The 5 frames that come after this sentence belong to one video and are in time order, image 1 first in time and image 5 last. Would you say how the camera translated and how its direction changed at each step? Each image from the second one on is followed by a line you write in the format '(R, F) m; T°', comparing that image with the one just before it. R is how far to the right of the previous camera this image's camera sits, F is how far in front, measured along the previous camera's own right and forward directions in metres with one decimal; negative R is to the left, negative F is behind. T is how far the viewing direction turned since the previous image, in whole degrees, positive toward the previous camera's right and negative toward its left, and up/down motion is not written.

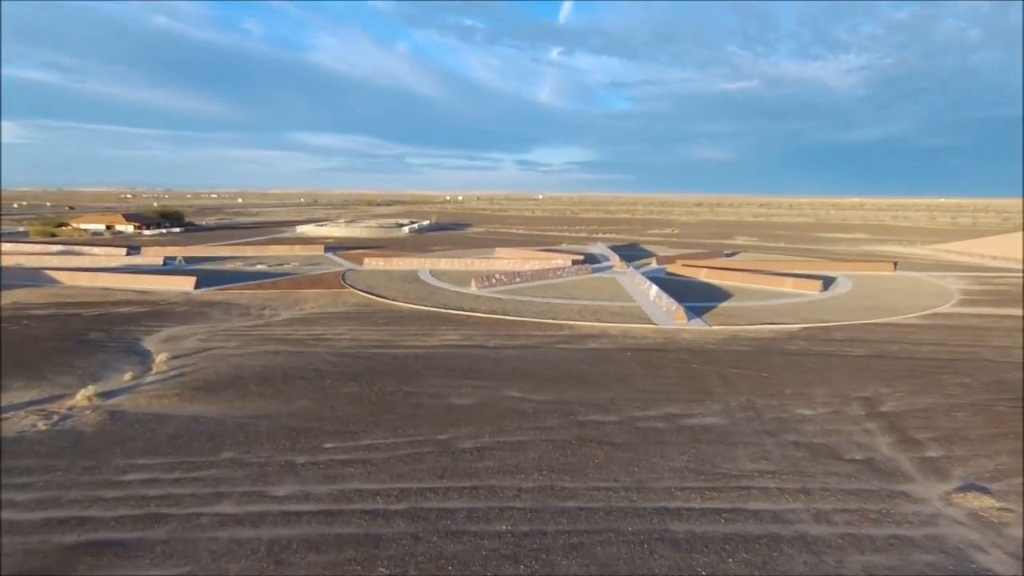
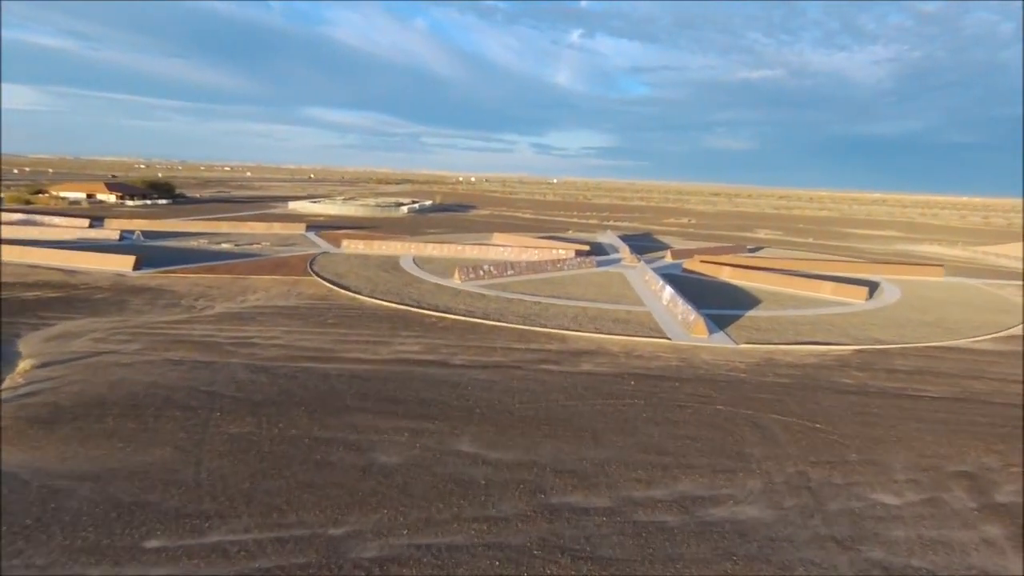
(+0.9, +4.5) m; -1°
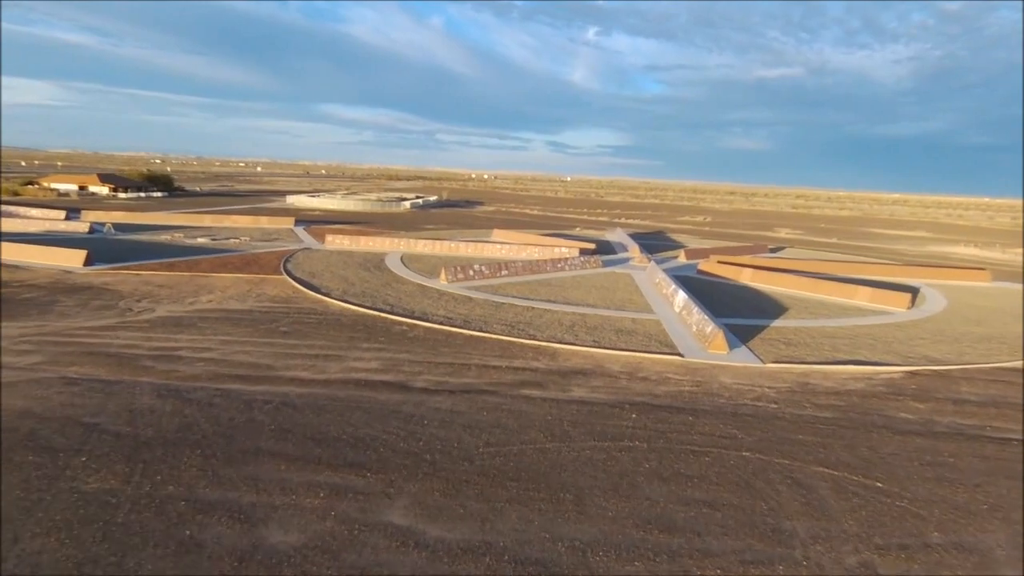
(+0.8, +3.0) m; -1°
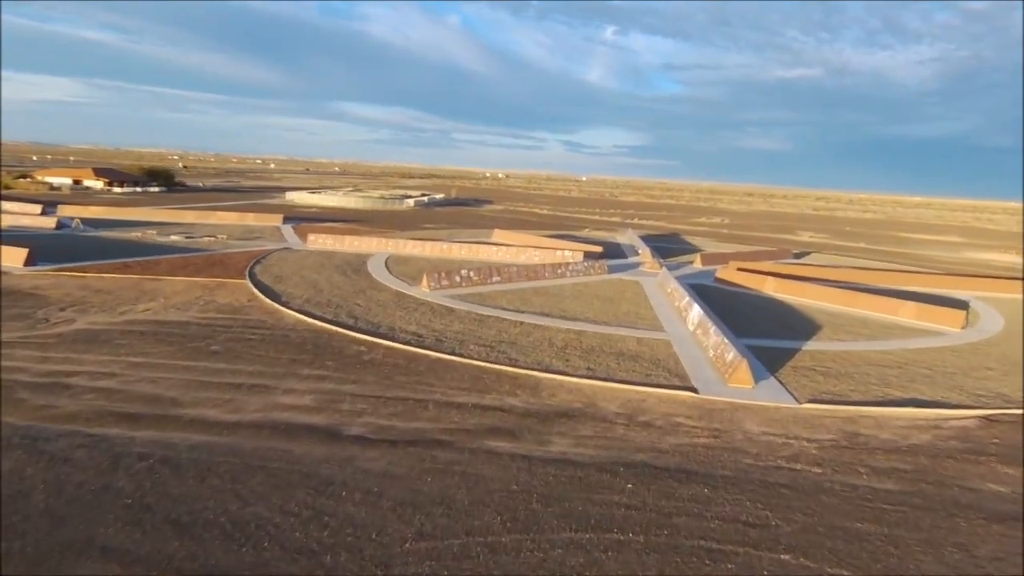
(+0.8, +2.9) m; -1°
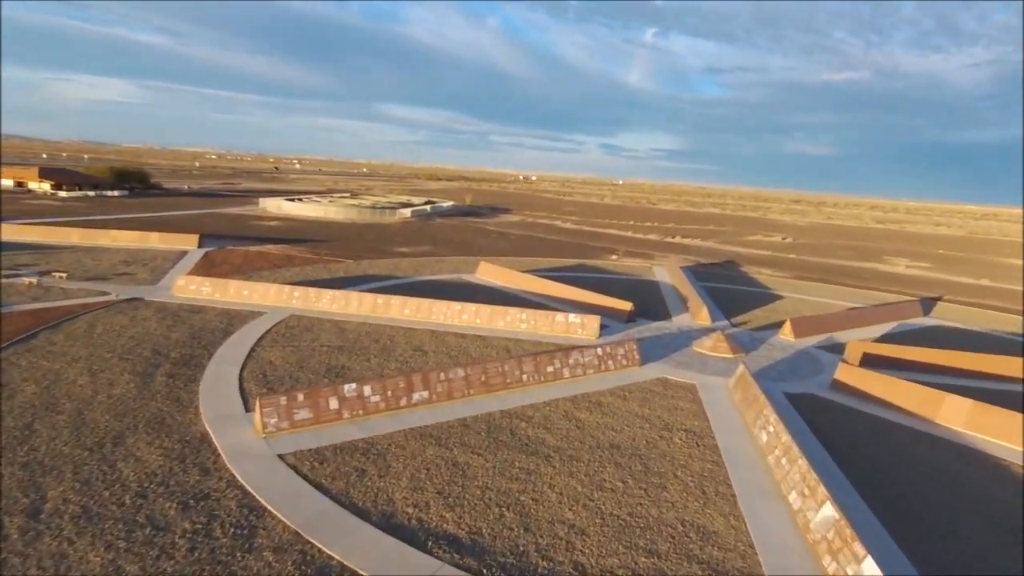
(+1.7, +11.1) m; -3°
